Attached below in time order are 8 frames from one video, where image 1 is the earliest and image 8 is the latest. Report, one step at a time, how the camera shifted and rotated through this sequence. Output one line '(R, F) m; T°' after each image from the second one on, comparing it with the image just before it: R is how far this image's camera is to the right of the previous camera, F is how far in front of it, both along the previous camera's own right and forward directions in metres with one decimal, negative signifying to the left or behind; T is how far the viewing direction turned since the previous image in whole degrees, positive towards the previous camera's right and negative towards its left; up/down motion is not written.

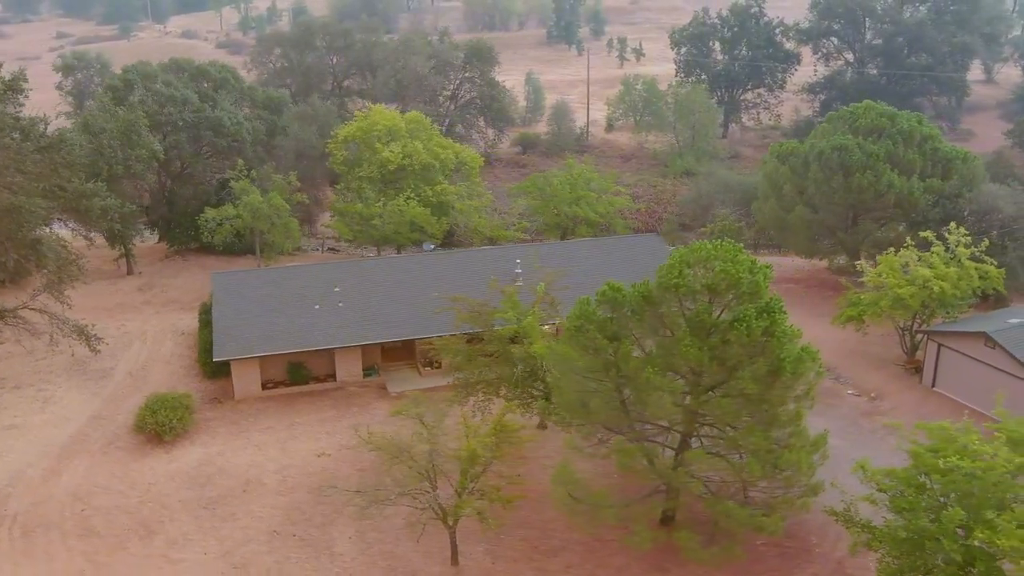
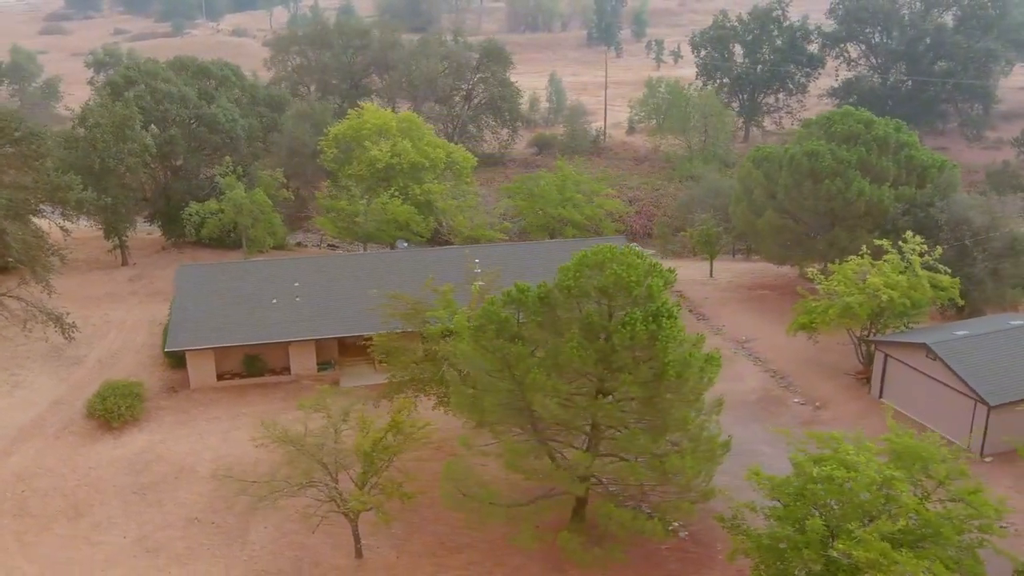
(+3.0, -0.1) m; -3°
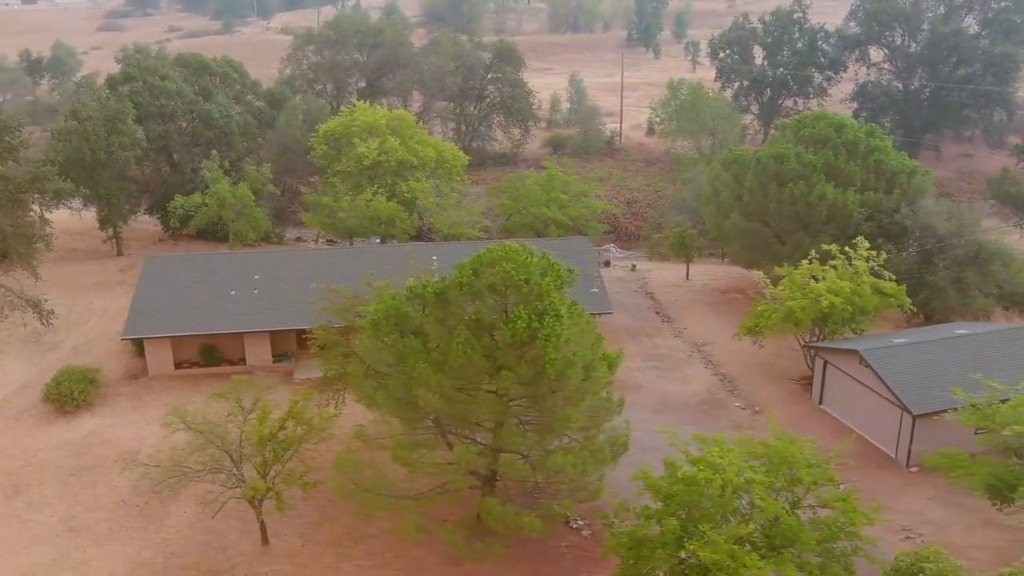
(+3.1, -0.1) m; -3°
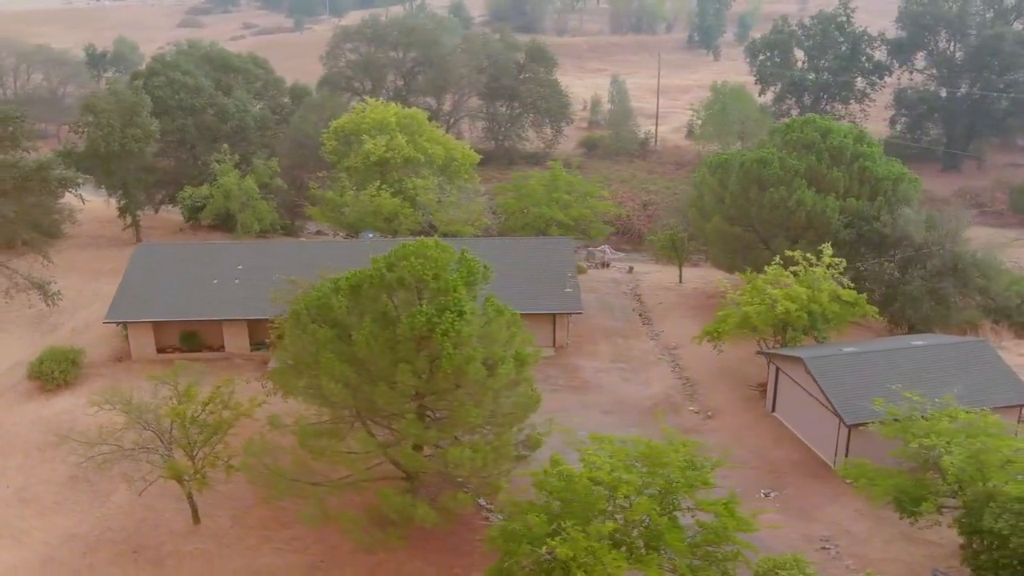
(+3.2, -0.2) m; -4°
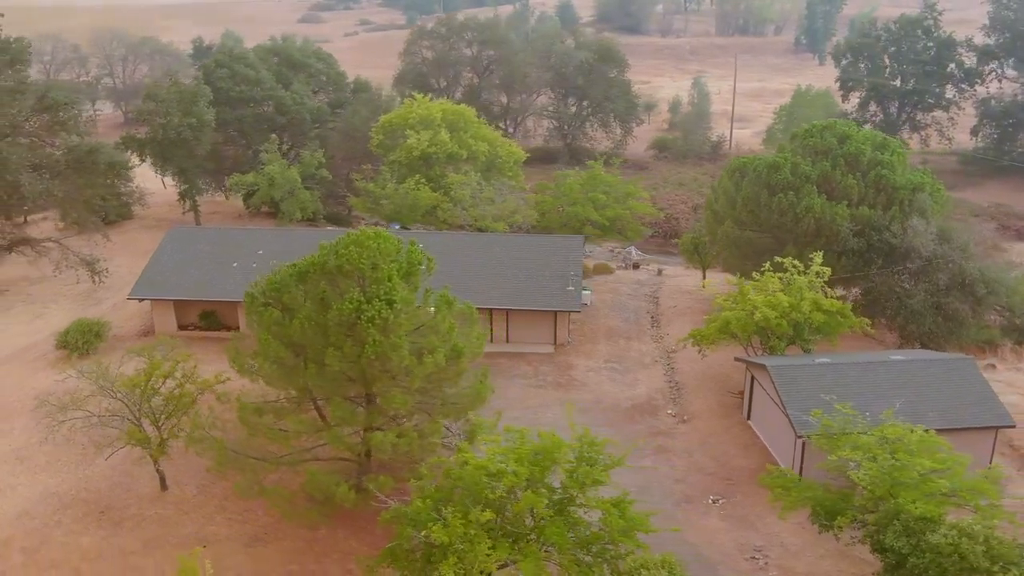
(+3.6, -0.2) m; -7°
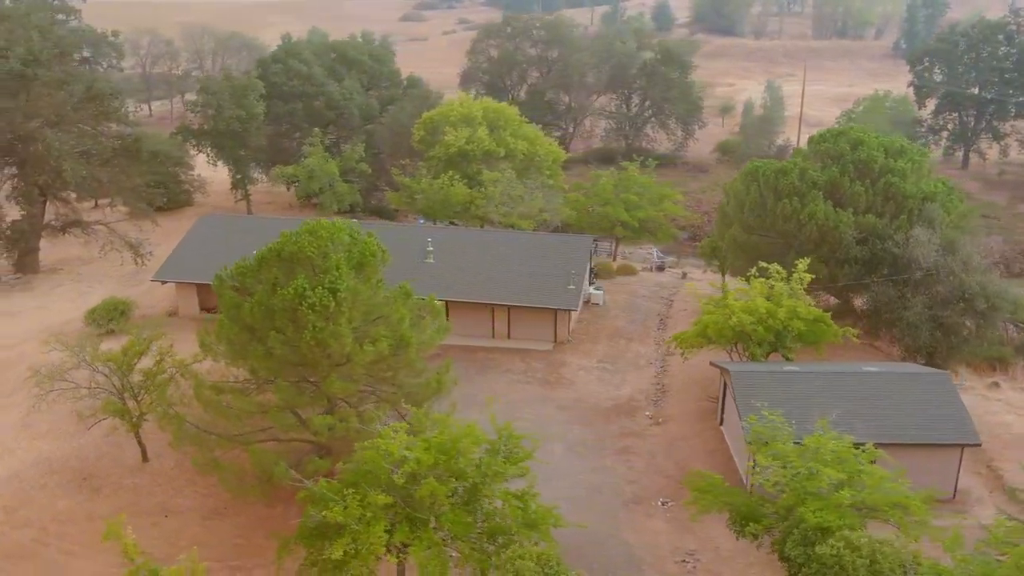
(+3.3, -0.2) m; -6°
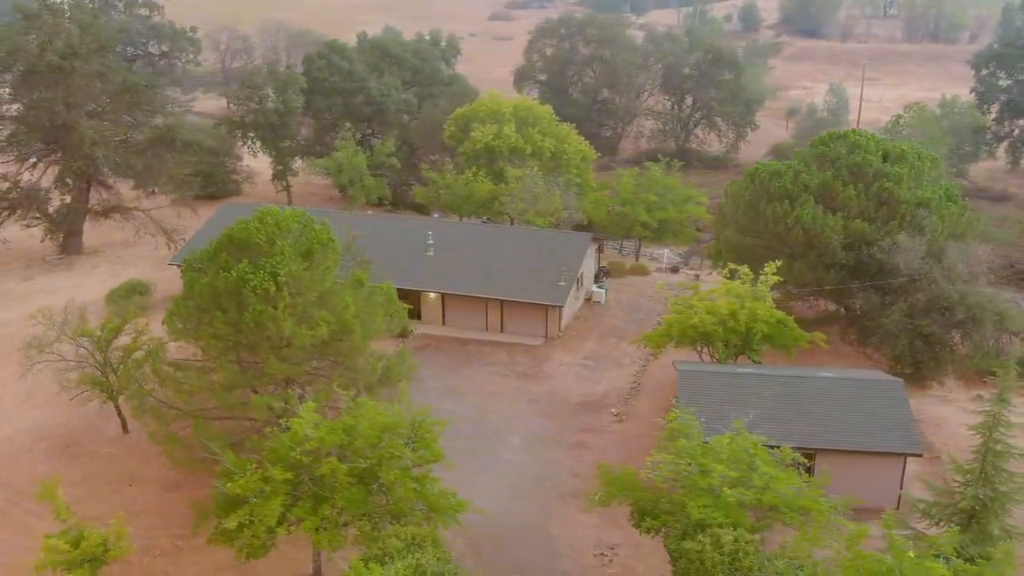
(+3.3, -0.3) m; -6°
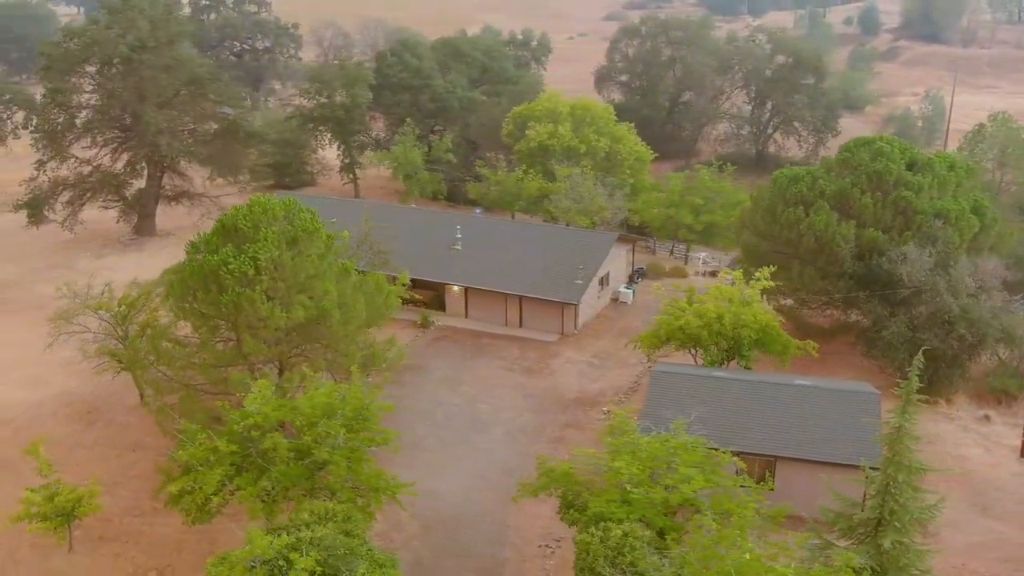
(+3.3, -0.3) m; -7°
